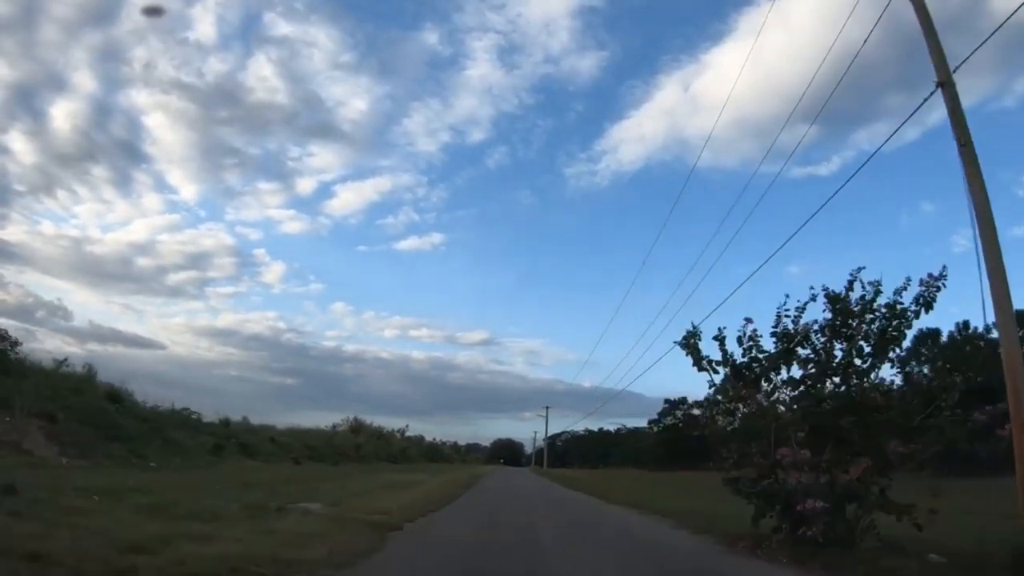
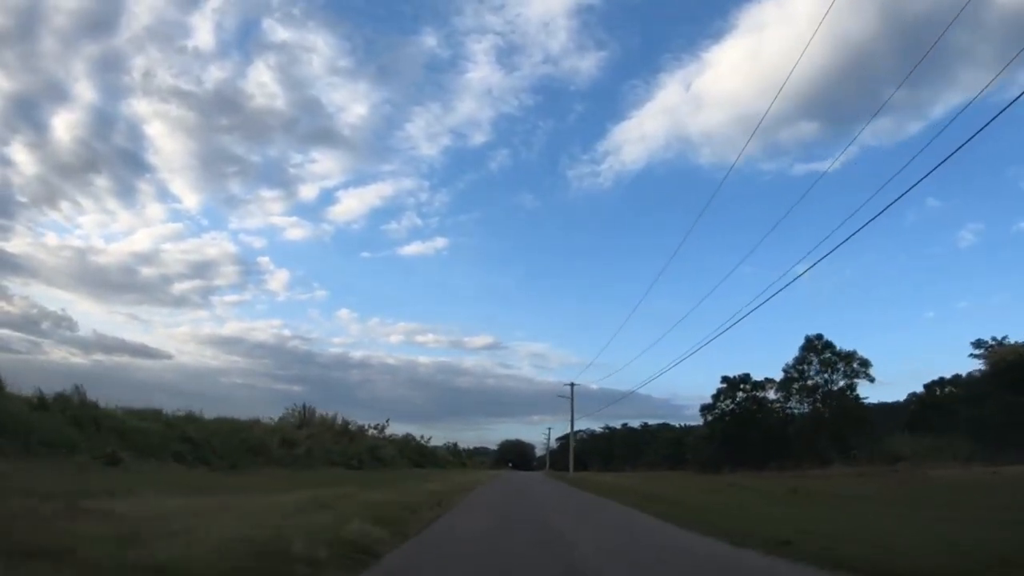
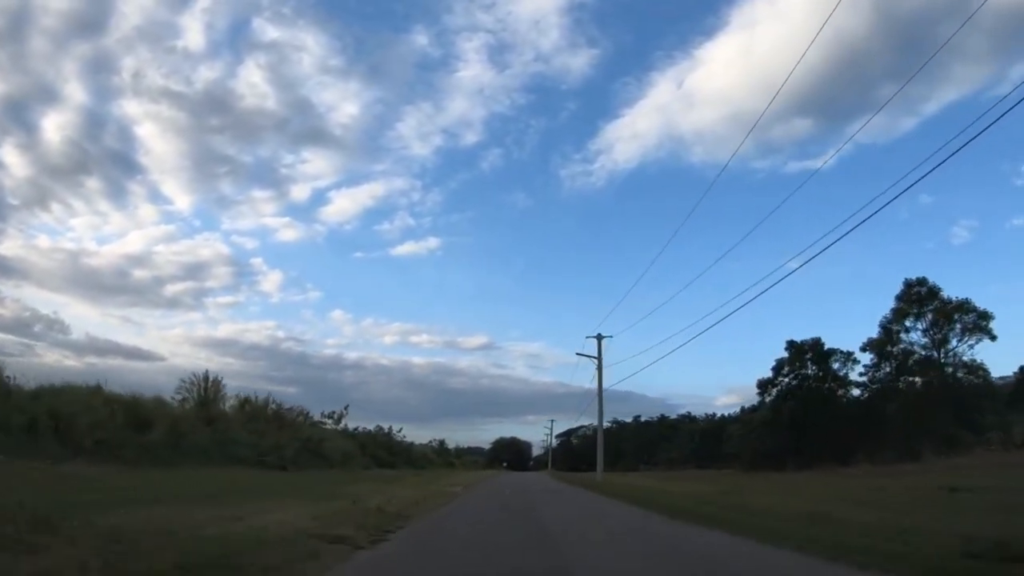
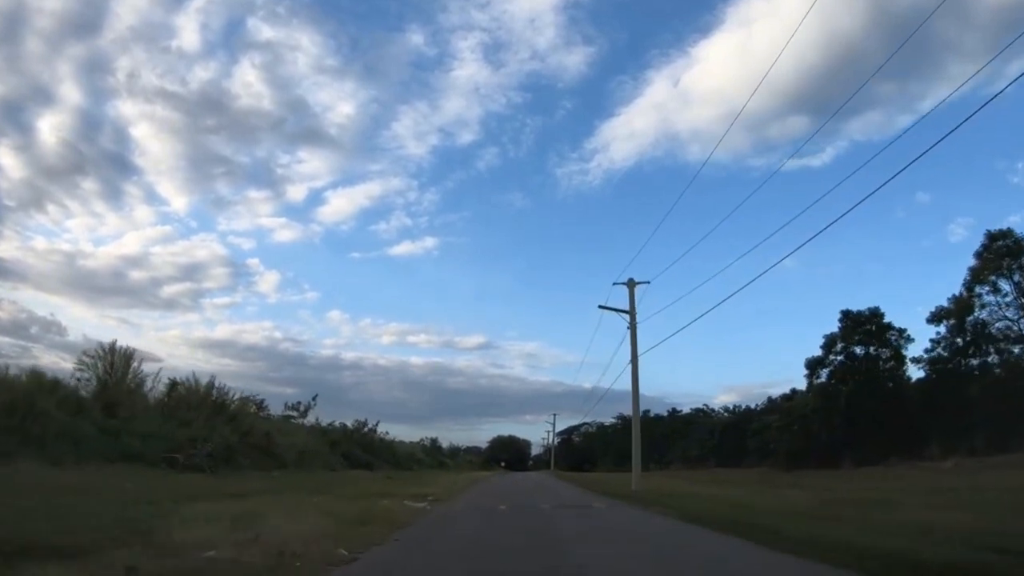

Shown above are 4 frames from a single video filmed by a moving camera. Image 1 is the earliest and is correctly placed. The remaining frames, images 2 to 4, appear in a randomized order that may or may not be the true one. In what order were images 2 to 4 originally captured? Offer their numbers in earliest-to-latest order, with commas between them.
2, 3, 4
